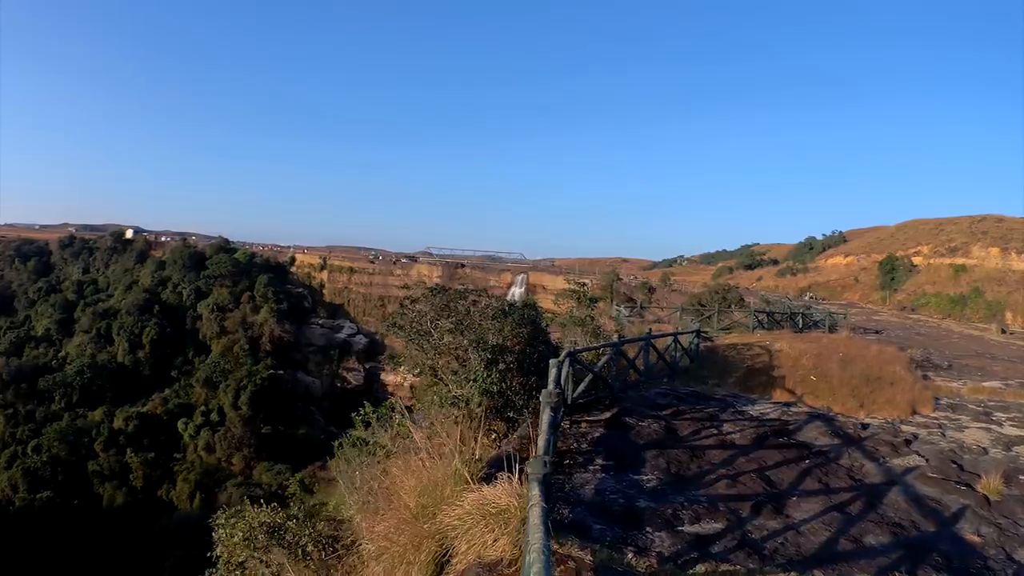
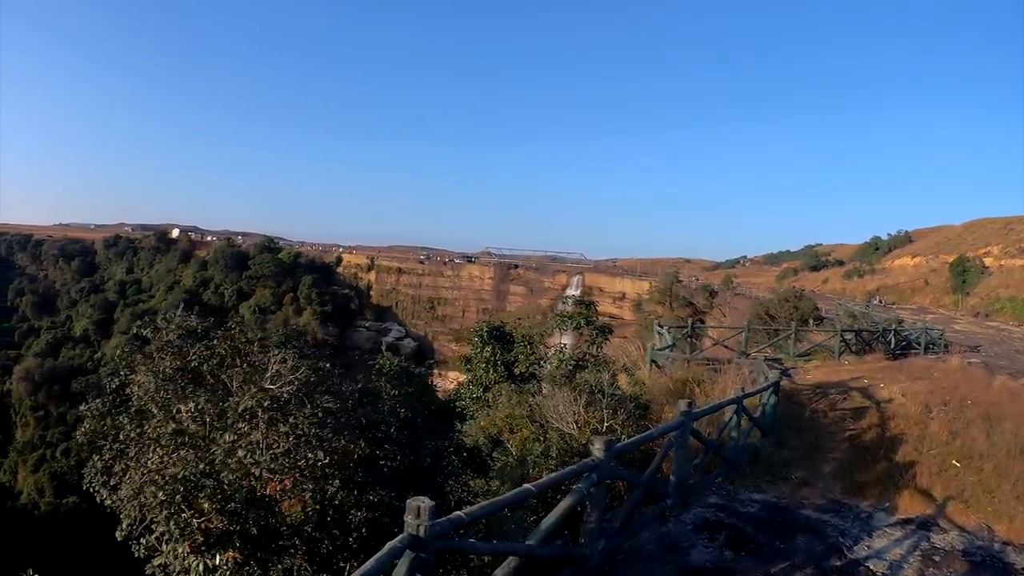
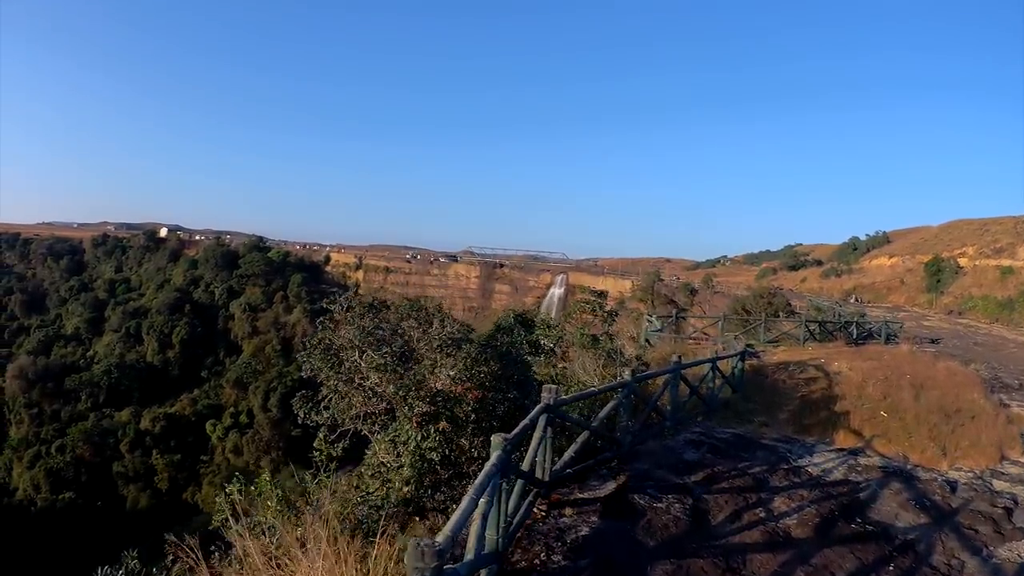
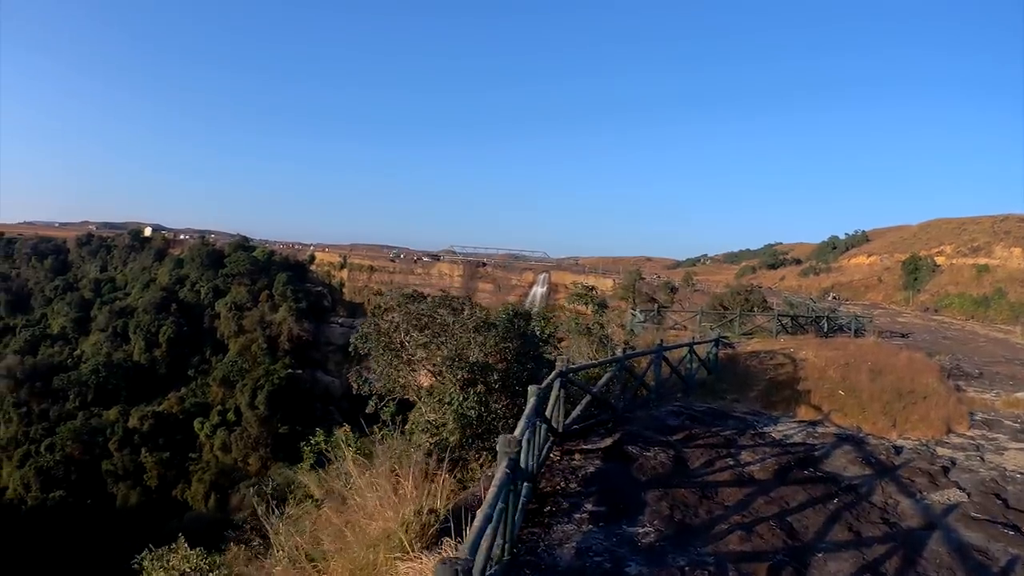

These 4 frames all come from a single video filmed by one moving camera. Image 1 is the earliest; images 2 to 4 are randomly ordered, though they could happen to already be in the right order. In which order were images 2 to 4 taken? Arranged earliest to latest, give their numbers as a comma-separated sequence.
4, 3, 2
